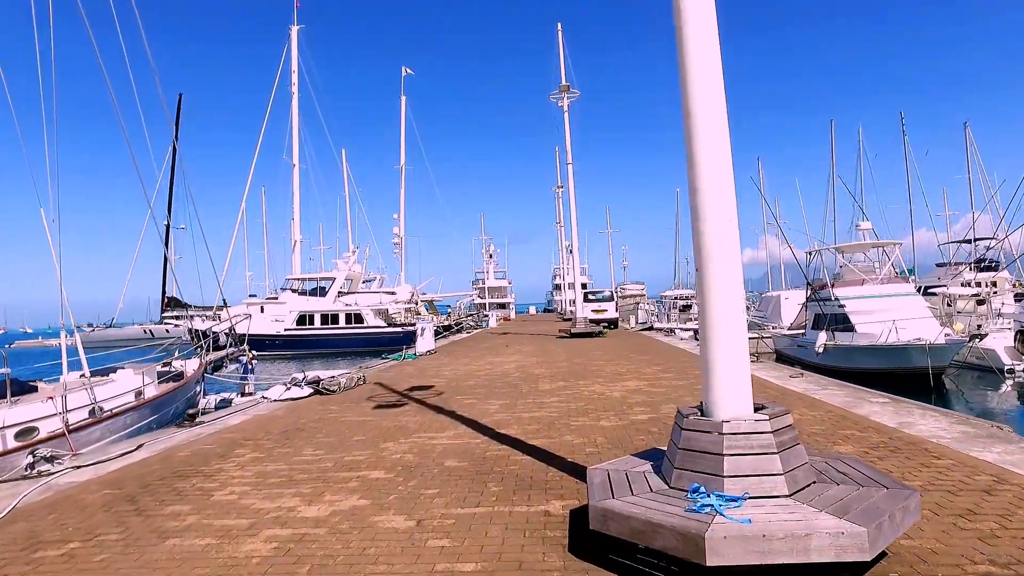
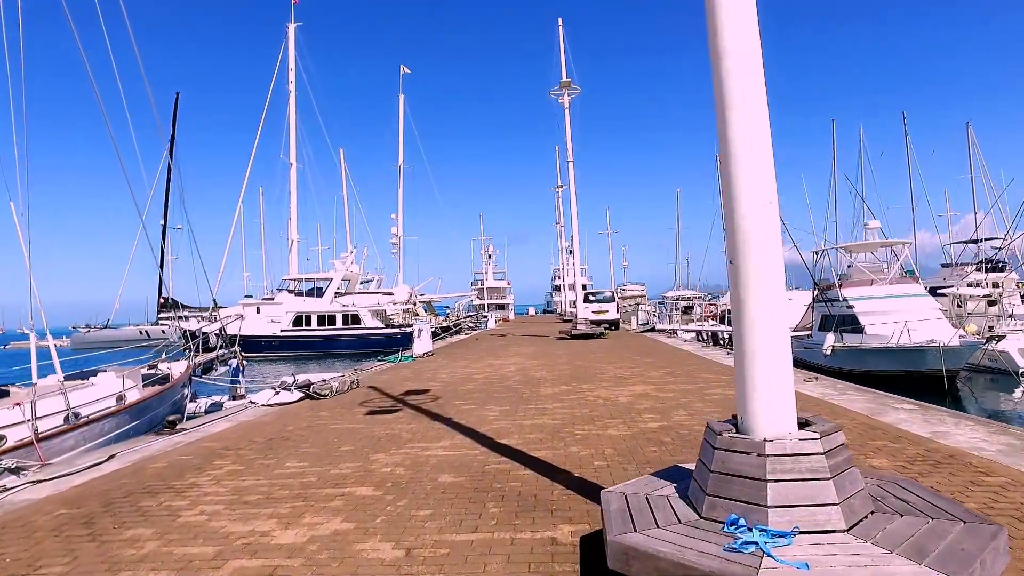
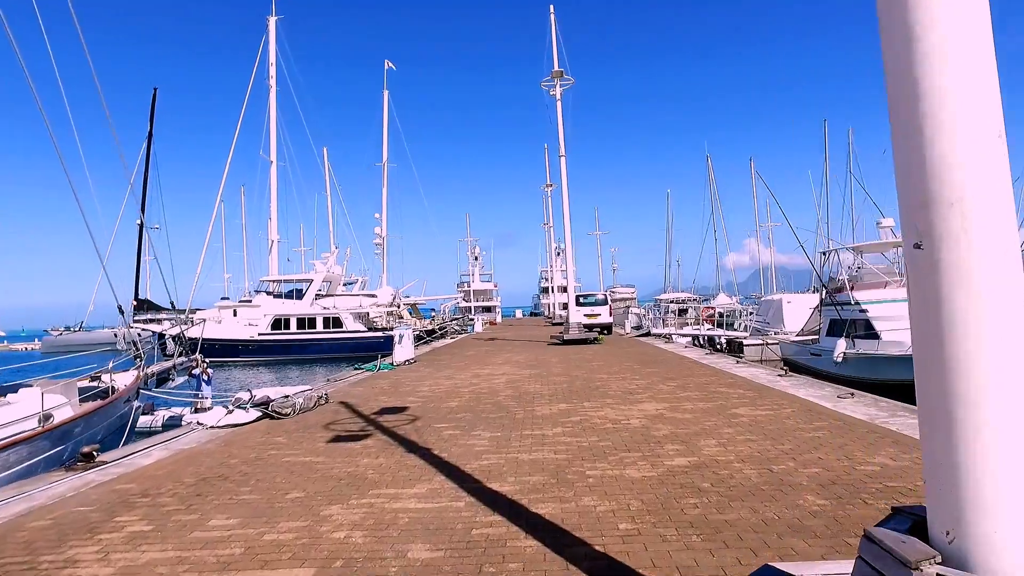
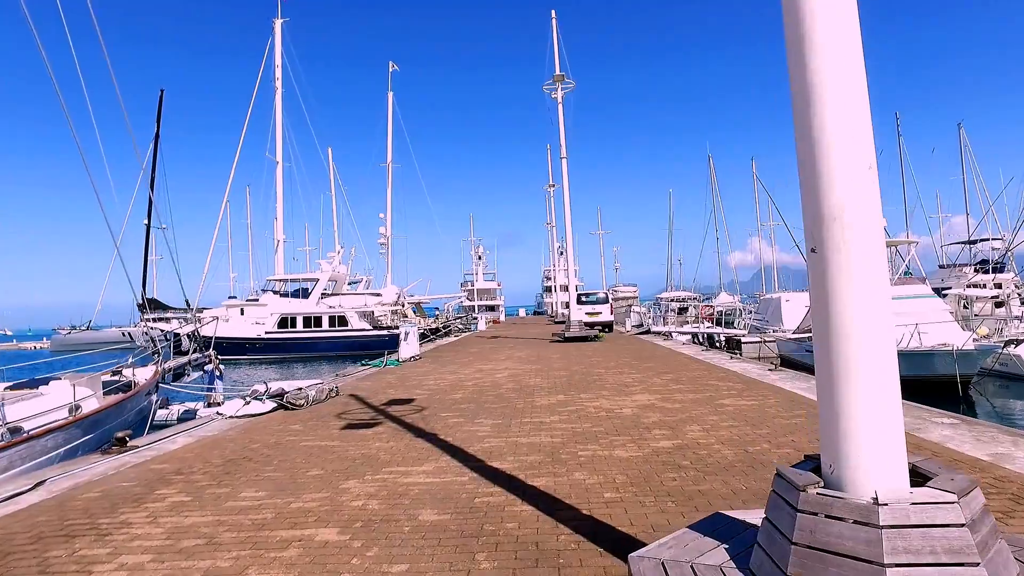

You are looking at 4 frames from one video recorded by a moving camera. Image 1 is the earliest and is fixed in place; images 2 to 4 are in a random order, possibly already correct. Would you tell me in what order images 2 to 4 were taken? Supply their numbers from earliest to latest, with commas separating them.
2, 4, 3
